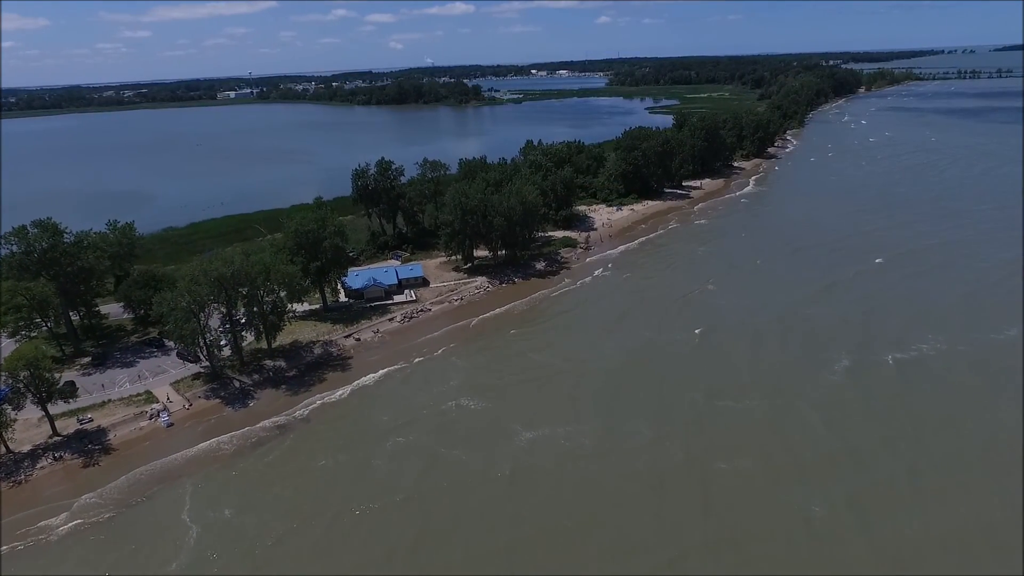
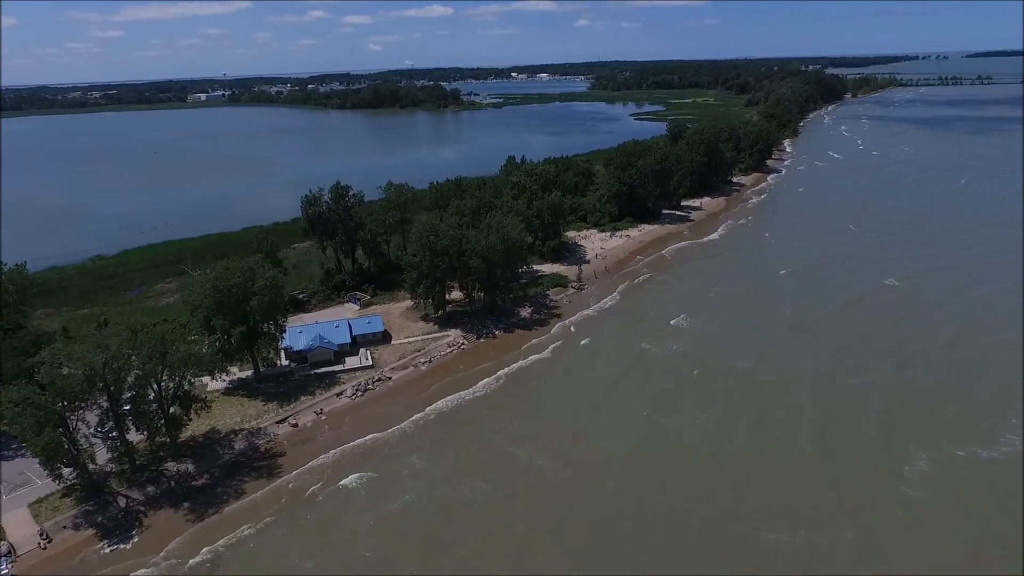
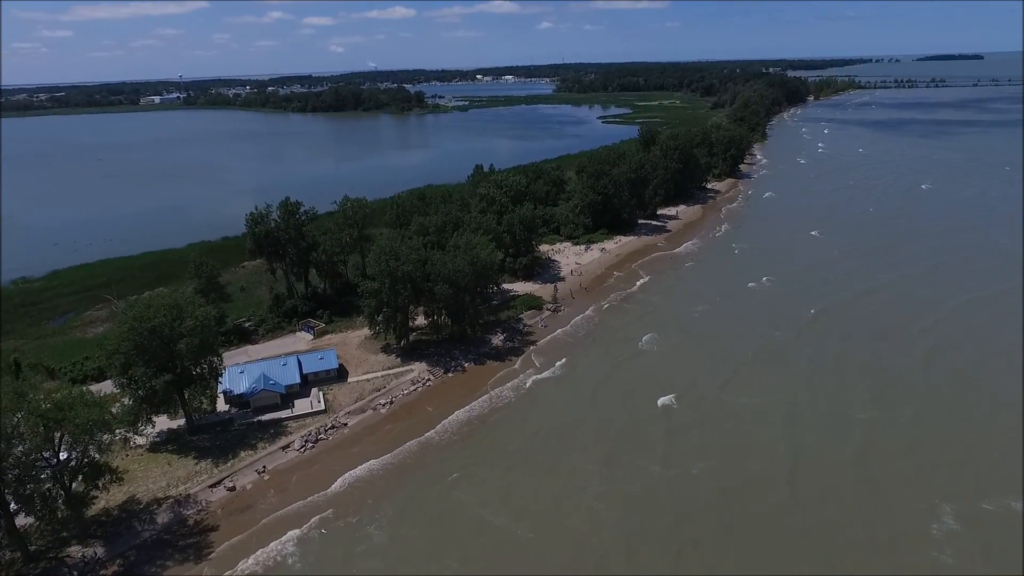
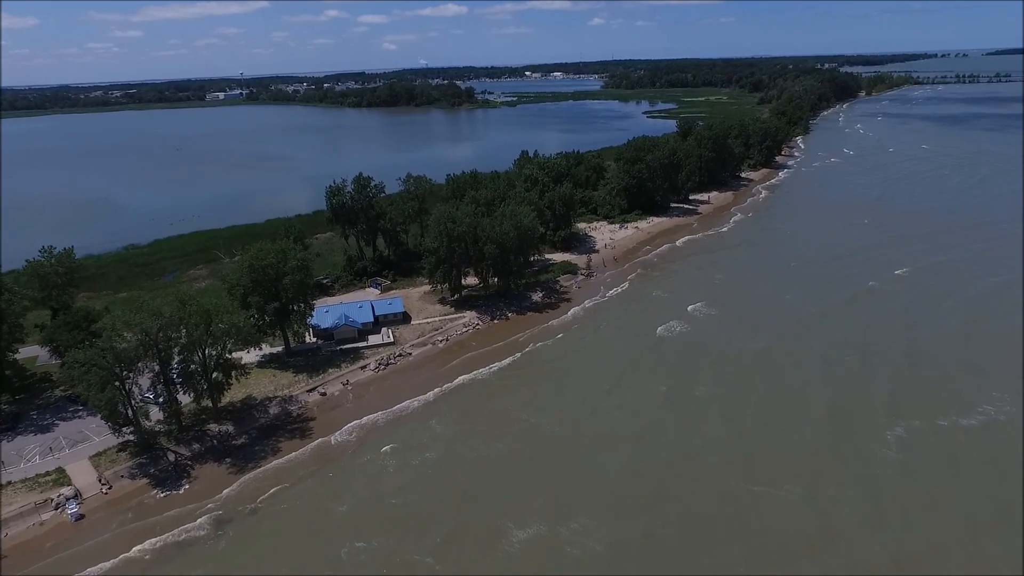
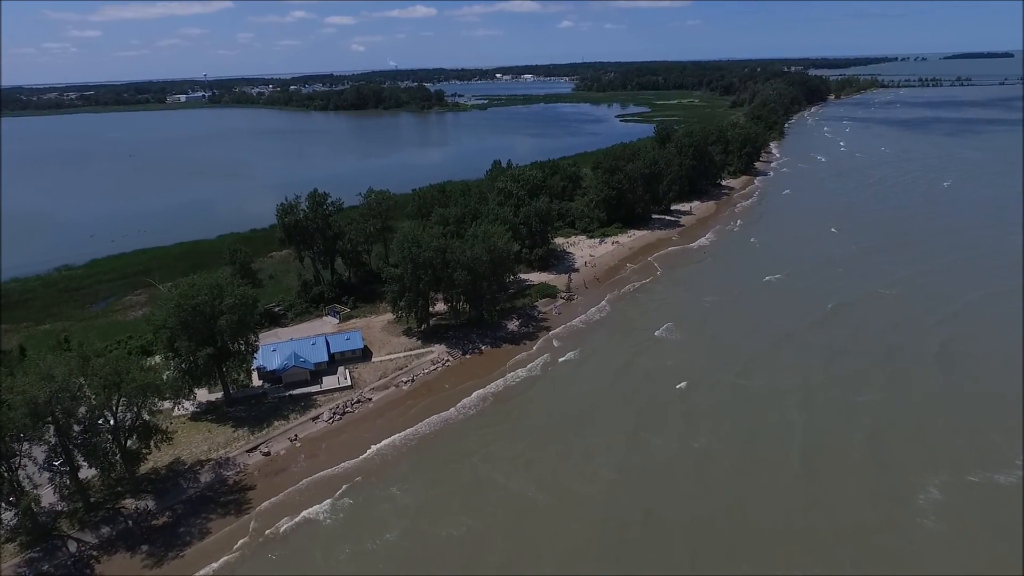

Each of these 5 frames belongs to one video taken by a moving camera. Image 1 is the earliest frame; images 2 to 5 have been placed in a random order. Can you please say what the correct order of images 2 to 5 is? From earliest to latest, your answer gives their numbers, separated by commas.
4, 2, 5, 3
